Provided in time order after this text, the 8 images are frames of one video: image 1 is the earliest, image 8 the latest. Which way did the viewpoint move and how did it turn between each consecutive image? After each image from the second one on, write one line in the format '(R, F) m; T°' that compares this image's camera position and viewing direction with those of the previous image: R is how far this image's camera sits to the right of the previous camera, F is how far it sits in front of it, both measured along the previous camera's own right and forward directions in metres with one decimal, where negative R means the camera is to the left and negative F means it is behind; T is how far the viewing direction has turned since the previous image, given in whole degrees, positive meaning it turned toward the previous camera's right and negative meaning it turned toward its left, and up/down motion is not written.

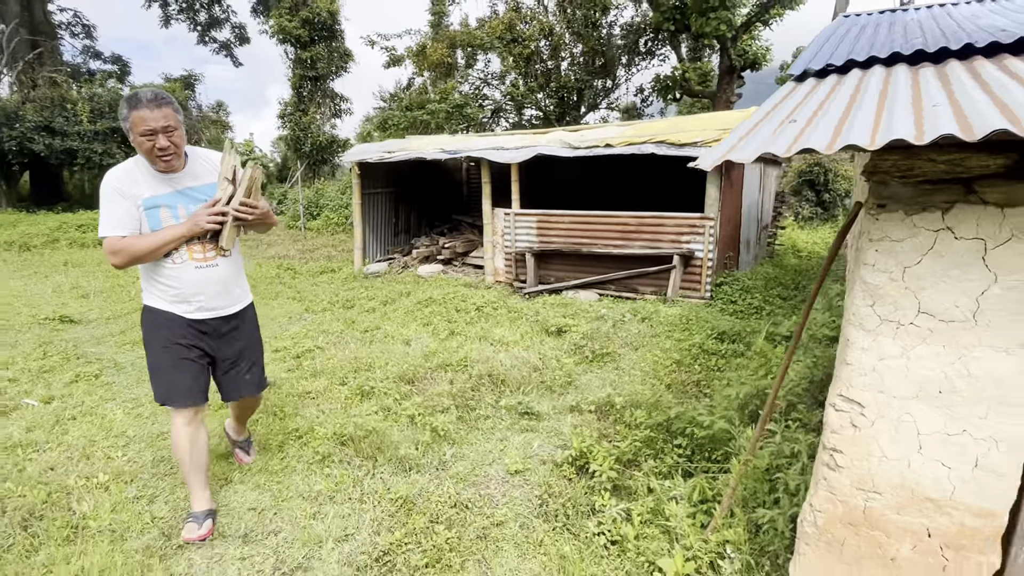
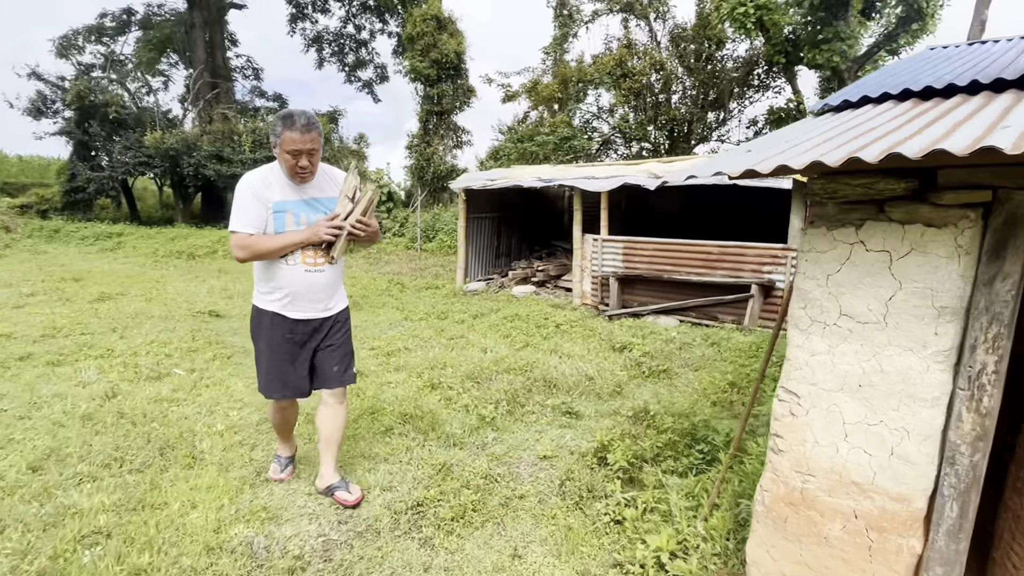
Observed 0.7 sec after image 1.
(+0.4, -0.4) m; -11°
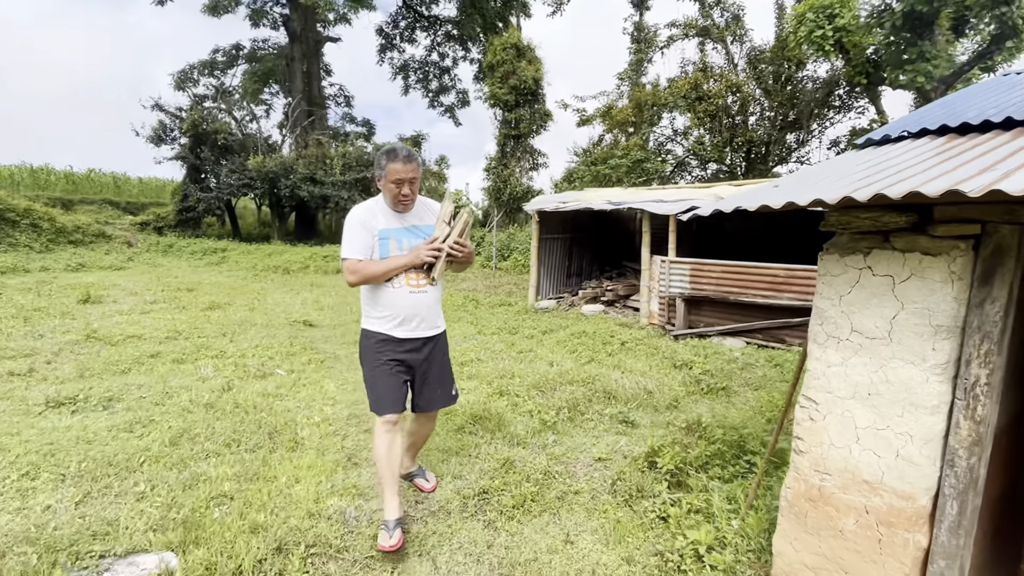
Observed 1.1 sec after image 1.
(+0.1, -0.4) m; -7°
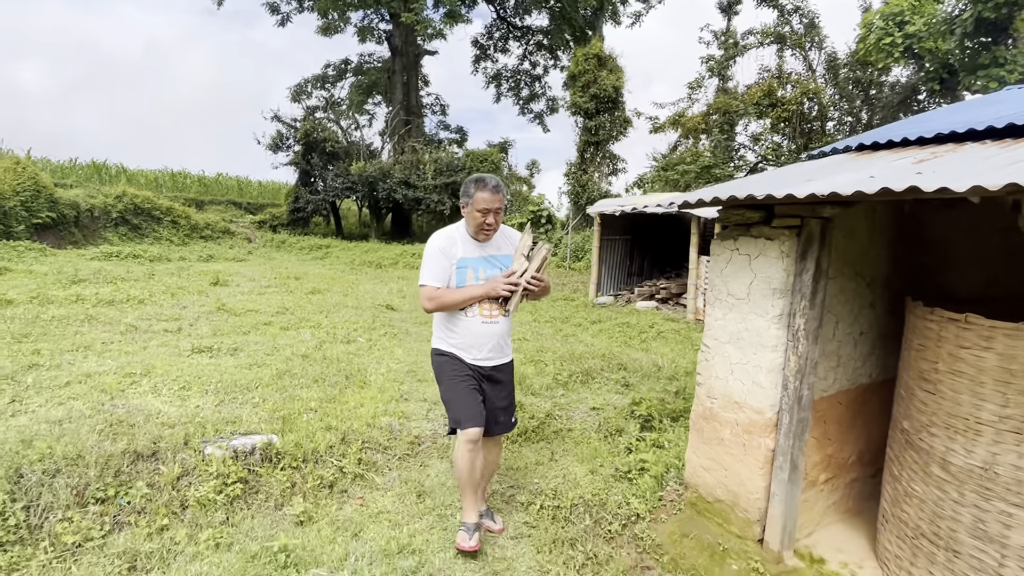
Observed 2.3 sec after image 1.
(+0.5, -0.9) m; -9°
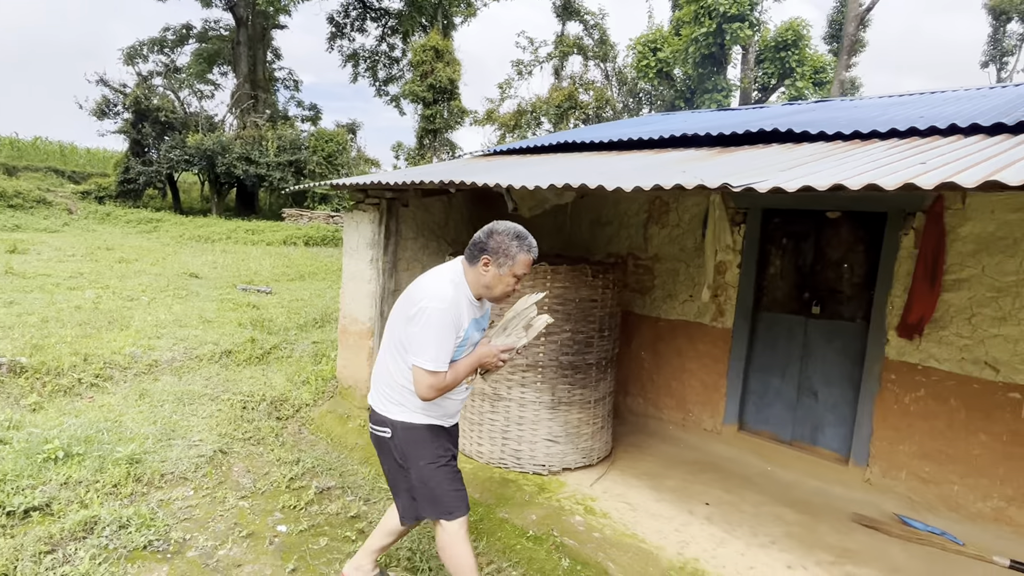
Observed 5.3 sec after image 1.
(+1.2, -1.6) m; +12°
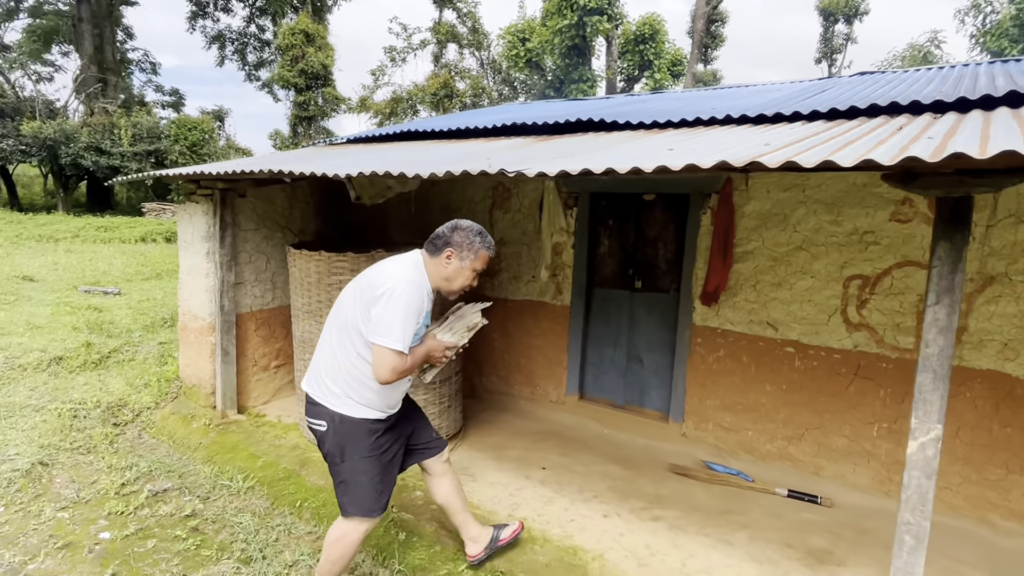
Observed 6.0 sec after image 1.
(+0.3, -0.1) m; +10°
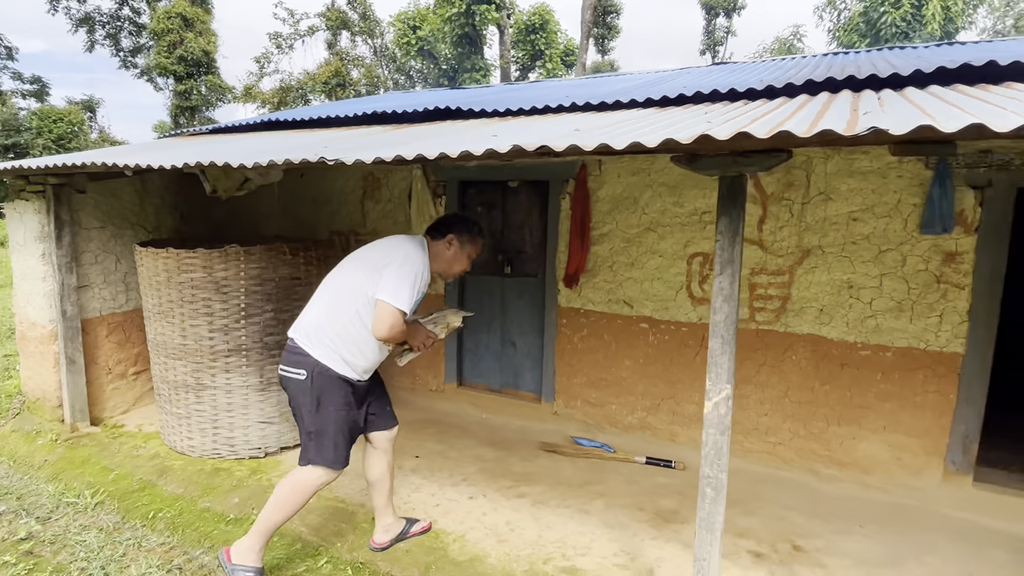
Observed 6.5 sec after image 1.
(+0.3, 0.0) m; +8°
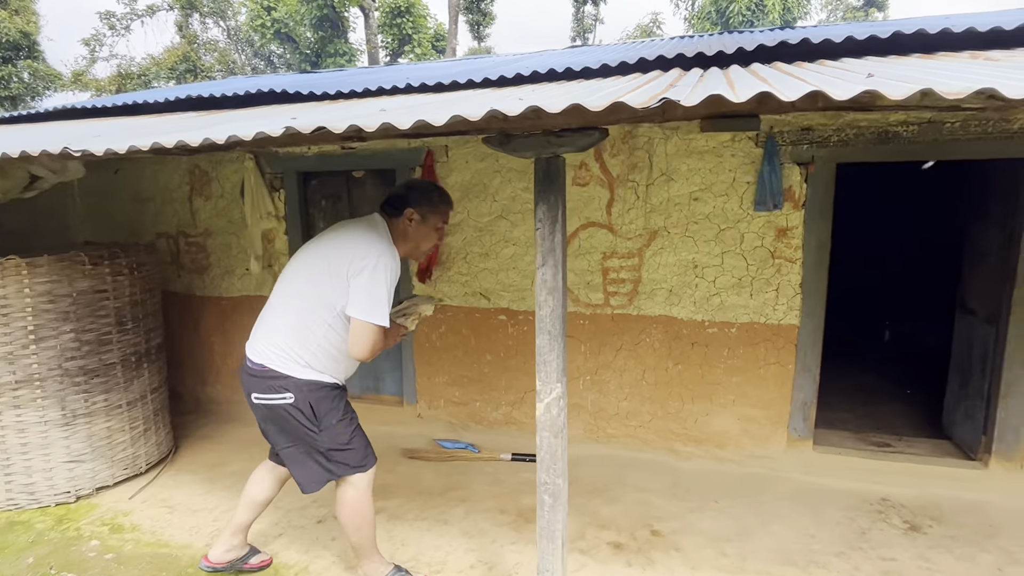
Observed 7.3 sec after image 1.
(+0.2, +0.2) m; +10°
